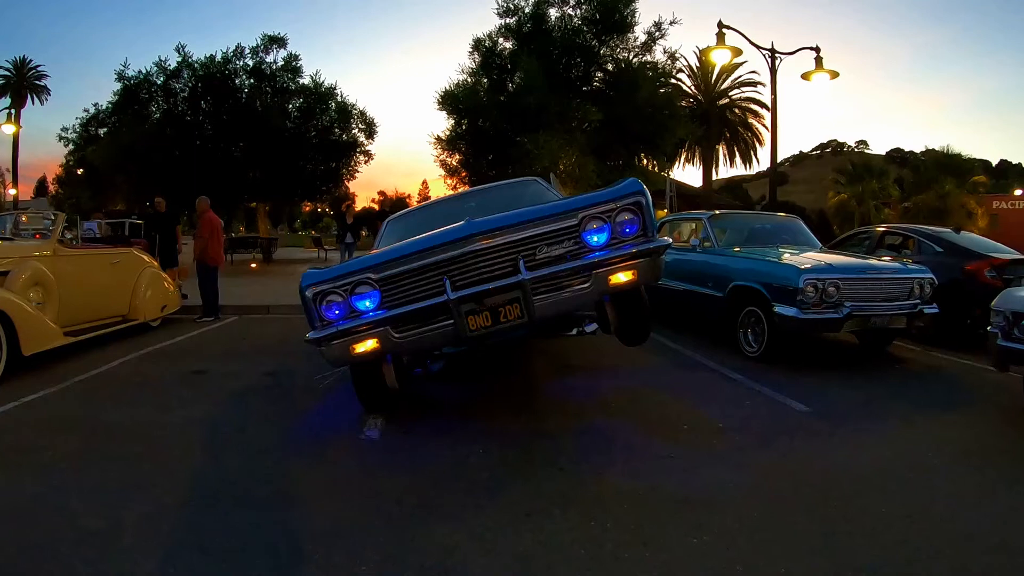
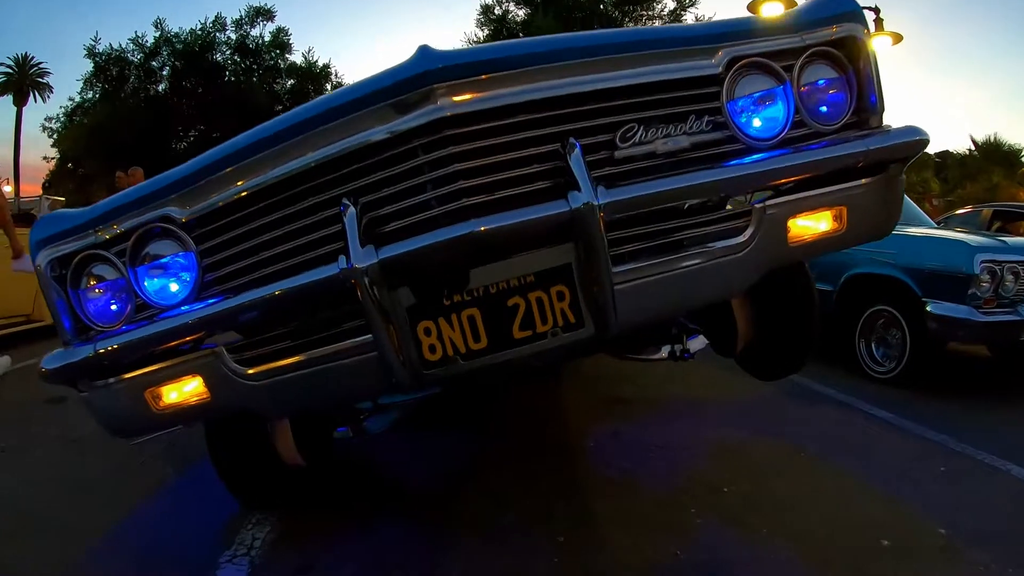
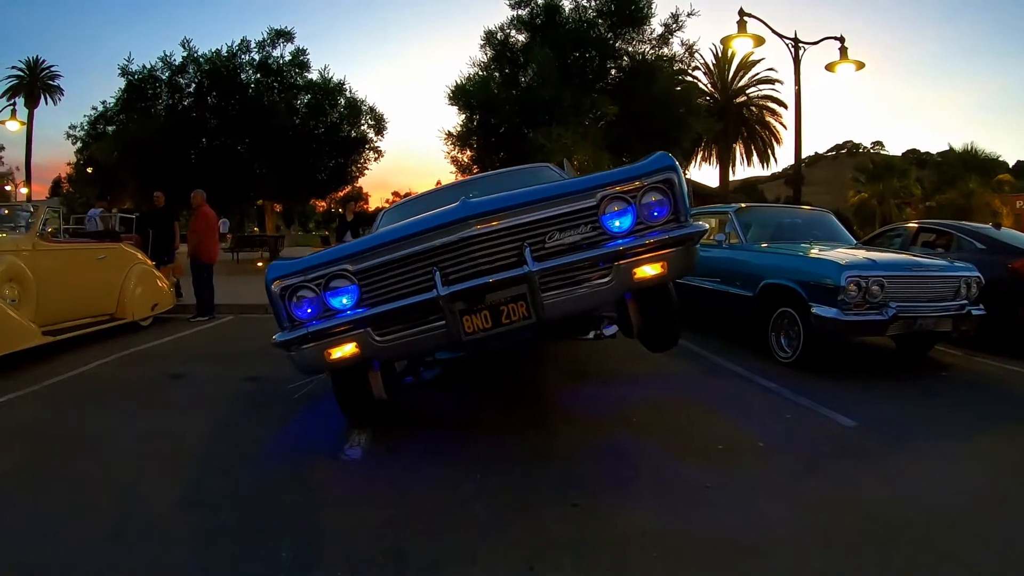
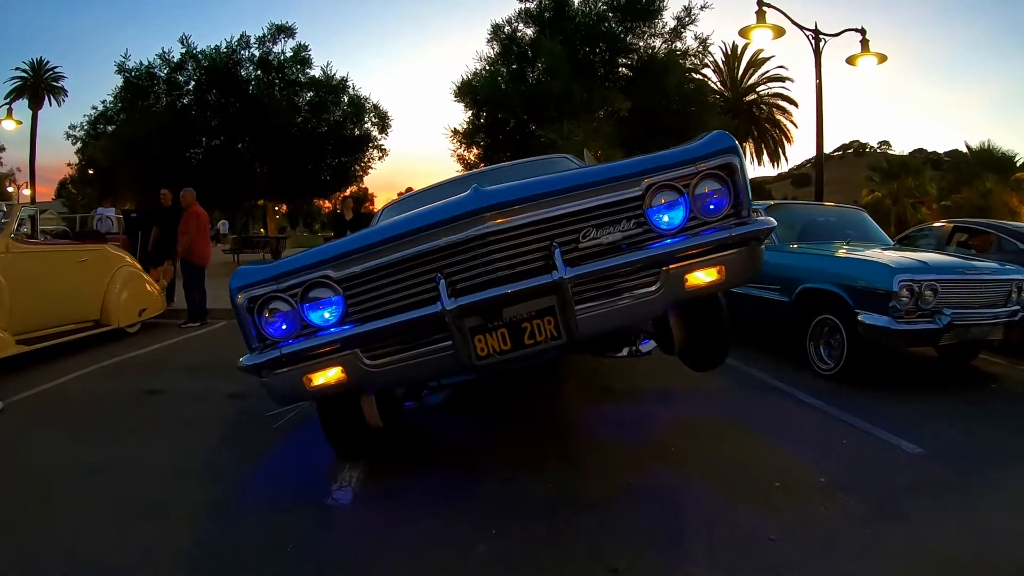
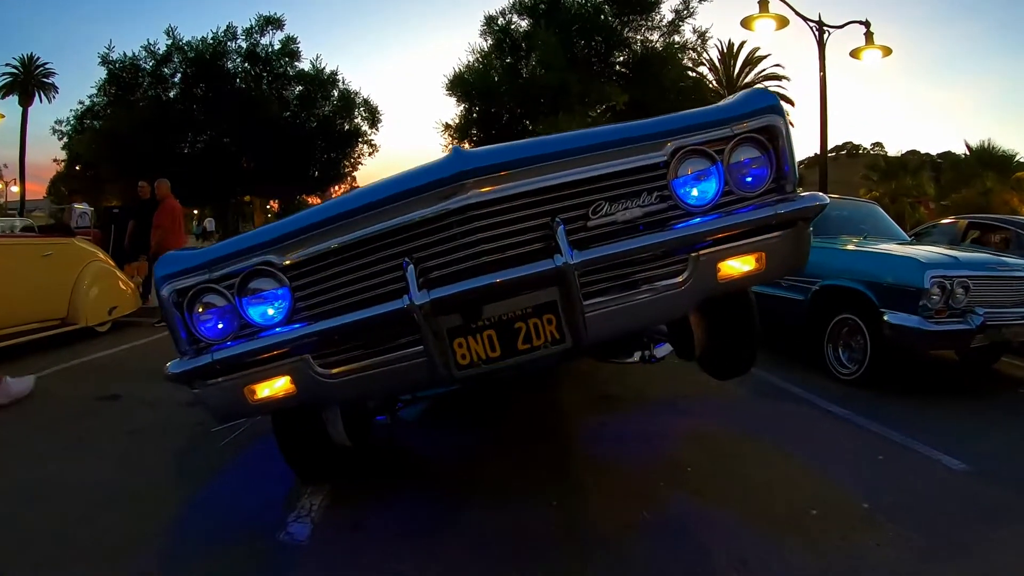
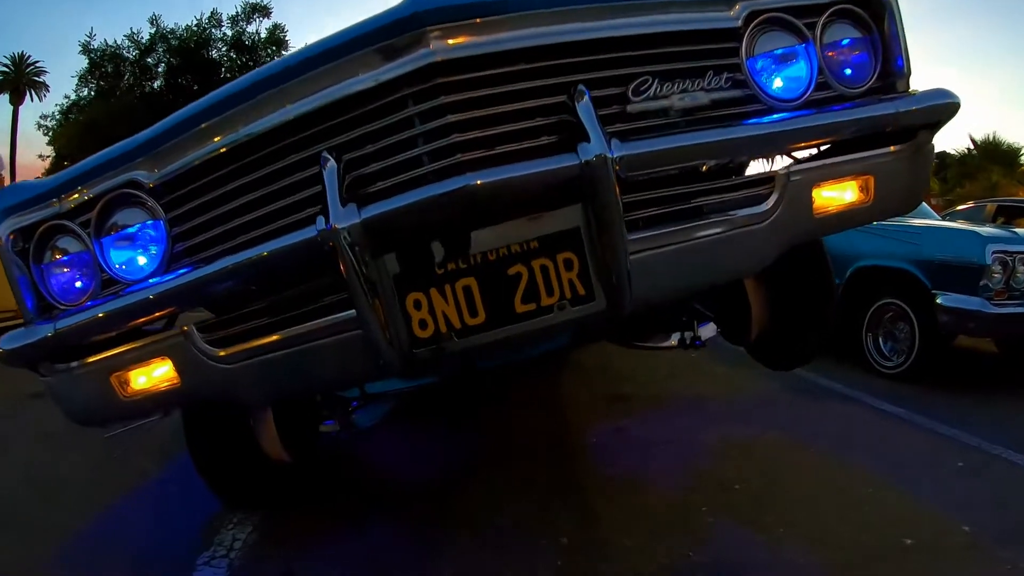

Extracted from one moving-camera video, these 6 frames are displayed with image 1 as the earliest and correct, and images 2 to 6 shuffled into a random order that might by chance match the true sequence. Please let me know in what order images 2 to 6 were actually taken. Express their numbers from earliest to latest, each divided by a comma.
3, 4, 5, 2, 6
